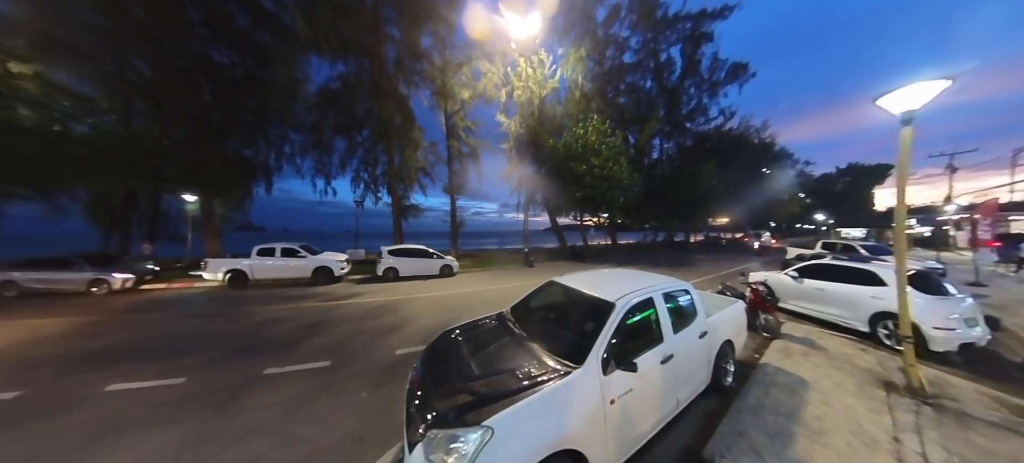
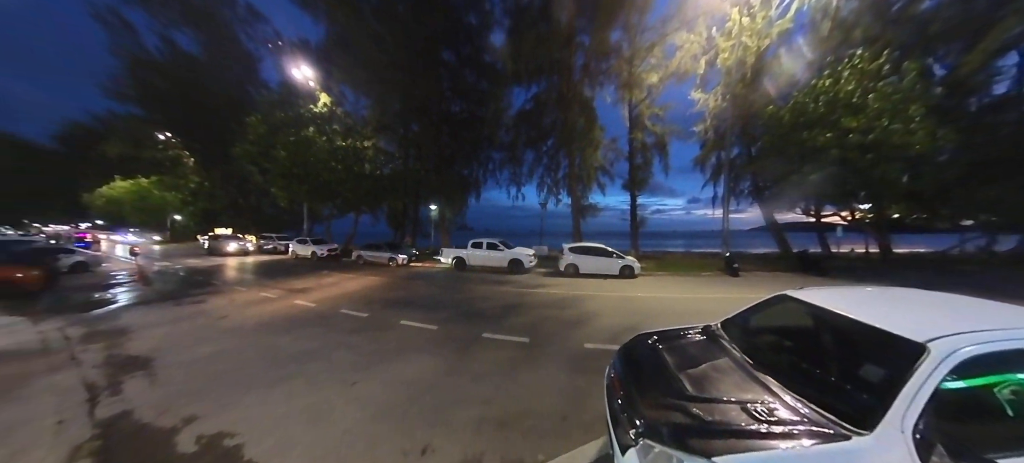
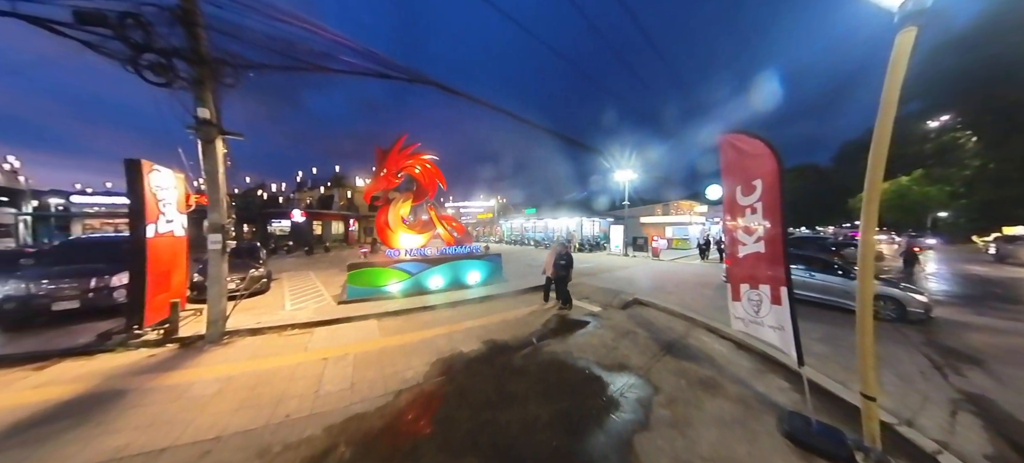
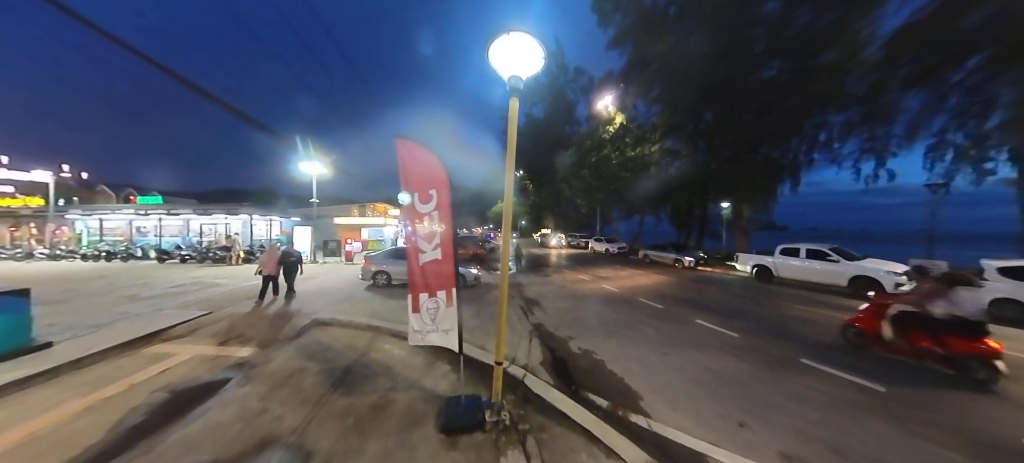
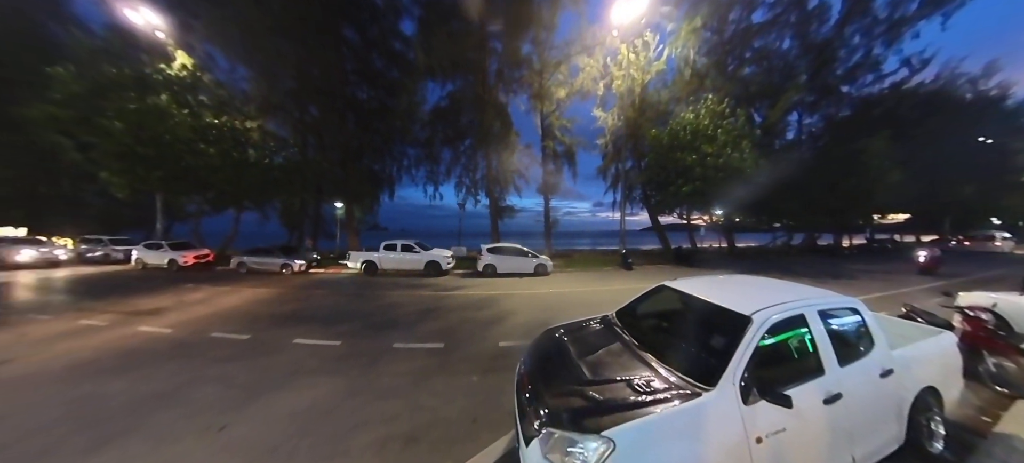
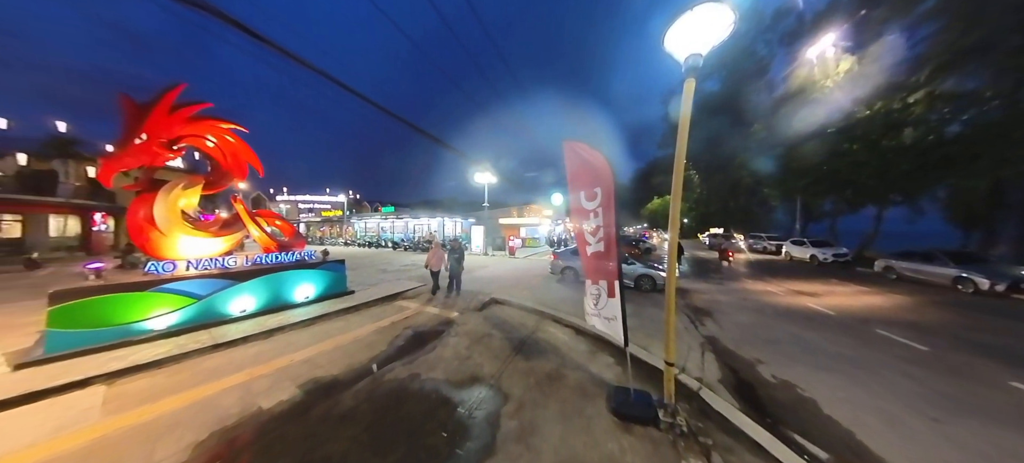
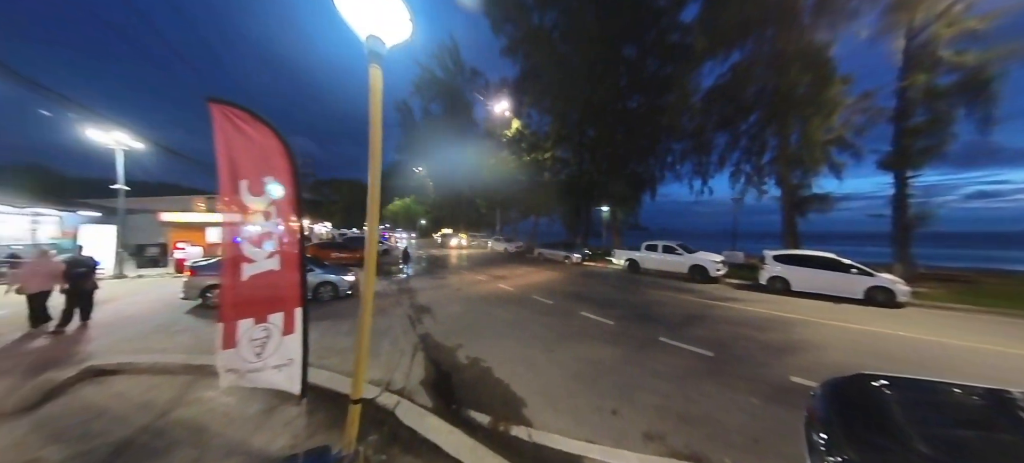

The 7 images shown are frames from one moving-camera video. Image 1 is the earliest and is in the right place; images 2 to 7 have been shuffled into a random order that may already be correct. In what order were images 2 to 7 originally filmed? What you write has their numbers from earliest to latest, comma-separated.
5, 2, 7, 4, 6, 3
